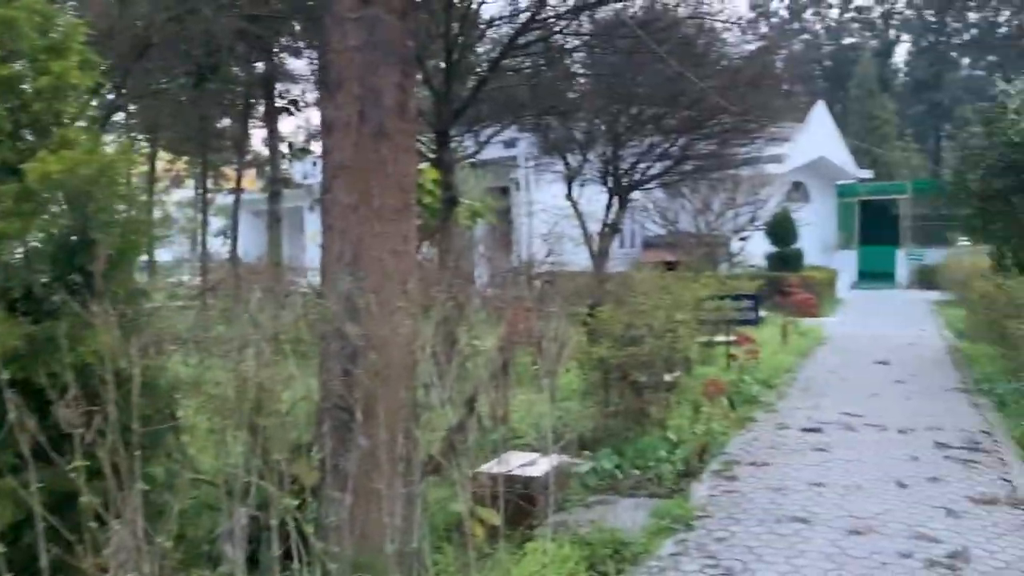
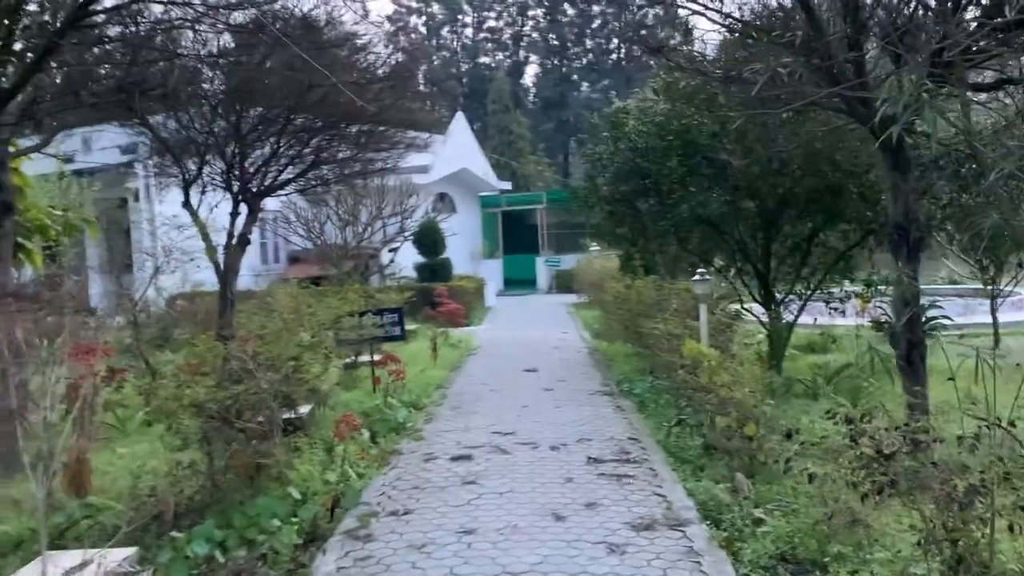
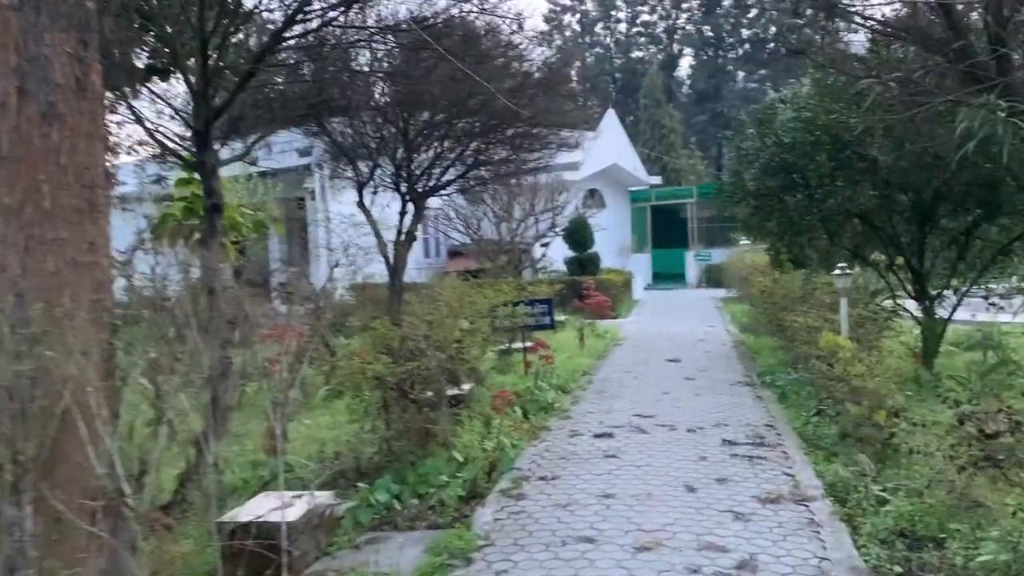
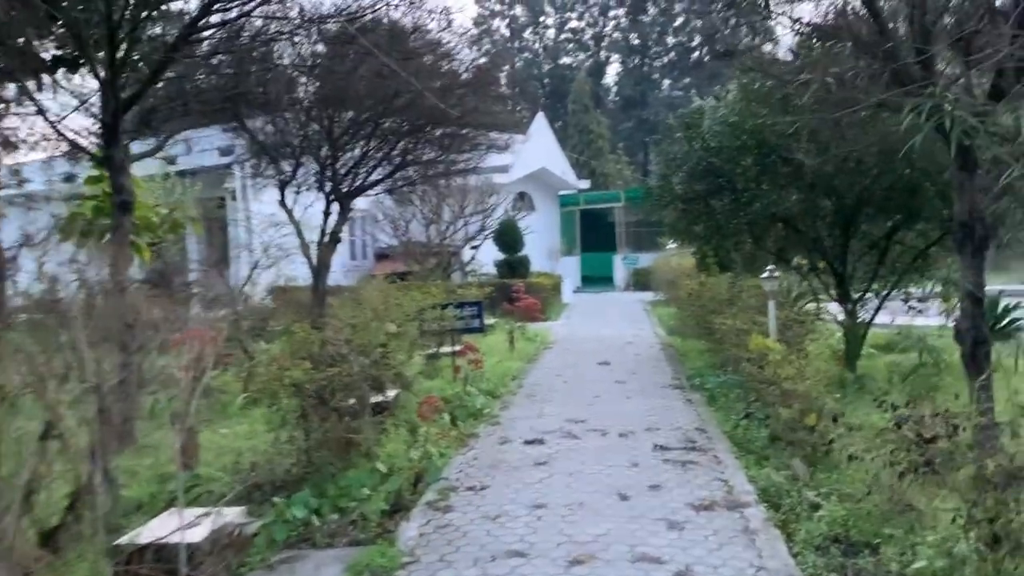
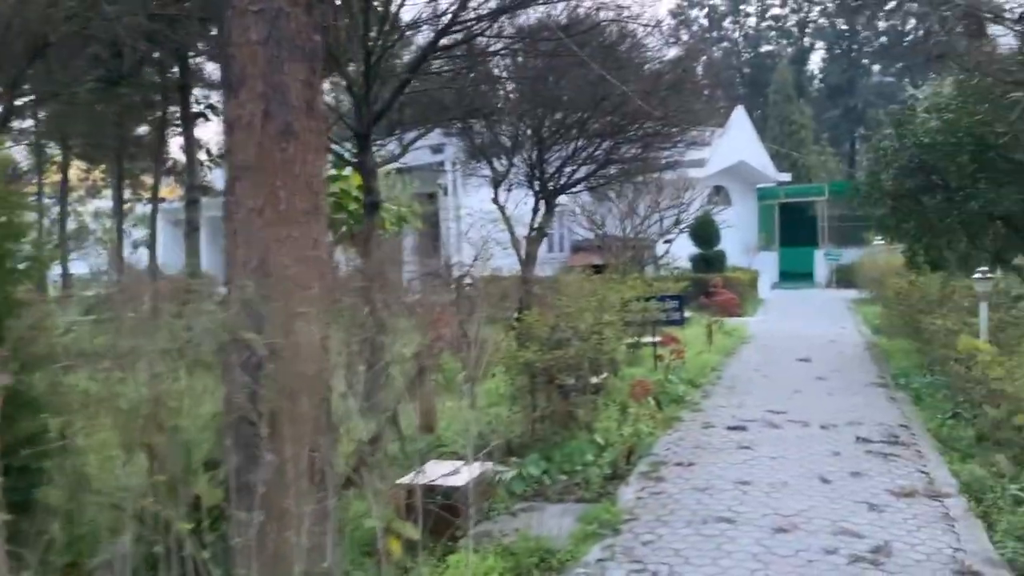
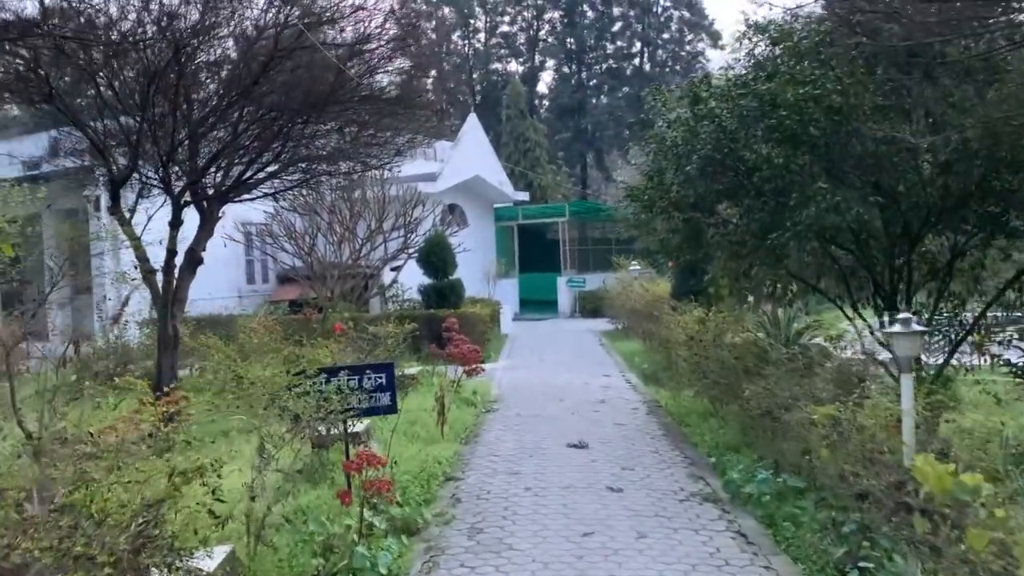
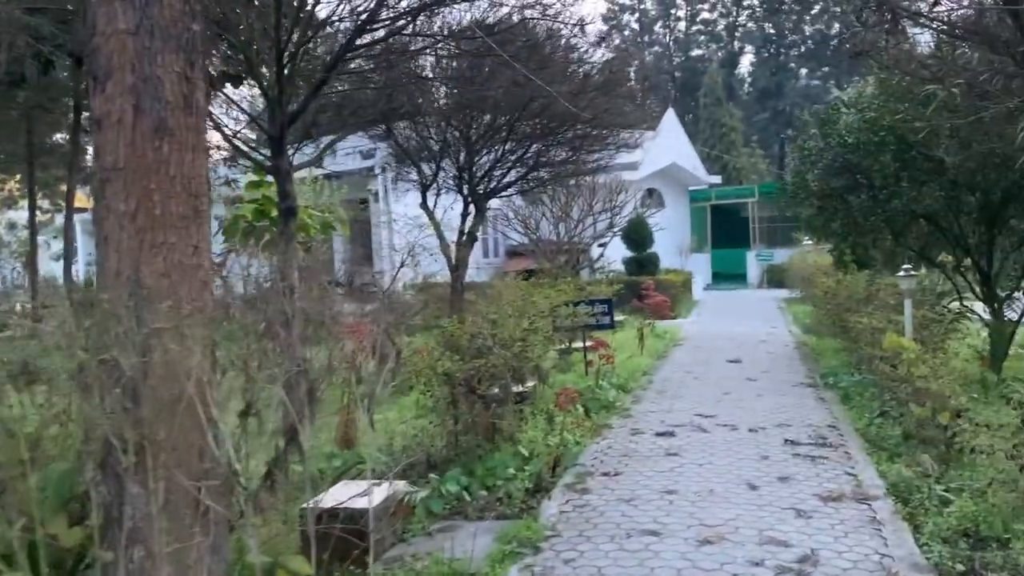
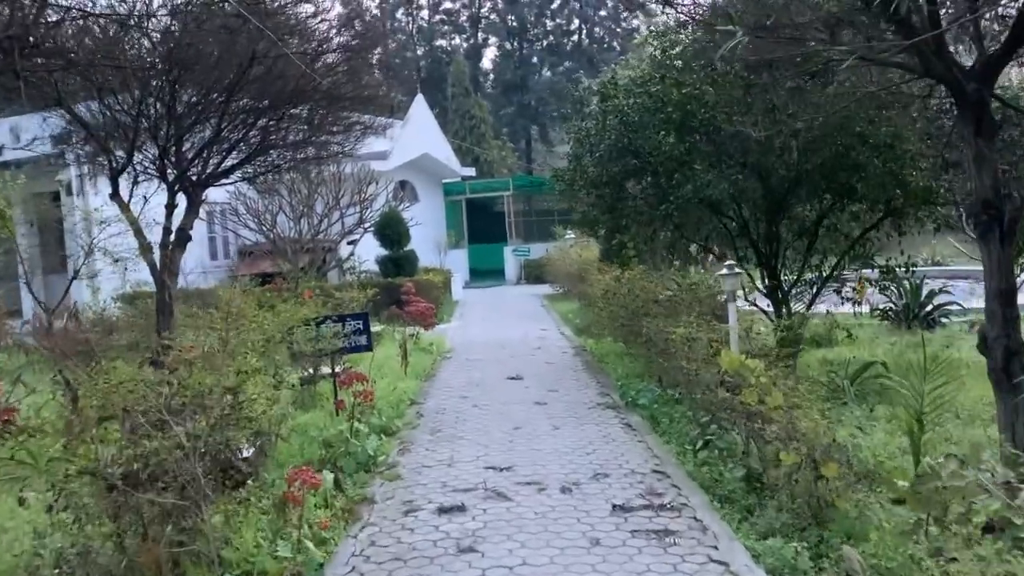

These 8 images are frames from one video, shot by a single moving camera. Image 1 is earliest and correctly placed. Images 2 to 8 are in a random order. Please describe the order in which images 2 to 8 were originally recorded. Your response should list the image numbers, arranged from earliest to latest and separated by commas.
5, 7, 3, 4, 2, 8, 6
